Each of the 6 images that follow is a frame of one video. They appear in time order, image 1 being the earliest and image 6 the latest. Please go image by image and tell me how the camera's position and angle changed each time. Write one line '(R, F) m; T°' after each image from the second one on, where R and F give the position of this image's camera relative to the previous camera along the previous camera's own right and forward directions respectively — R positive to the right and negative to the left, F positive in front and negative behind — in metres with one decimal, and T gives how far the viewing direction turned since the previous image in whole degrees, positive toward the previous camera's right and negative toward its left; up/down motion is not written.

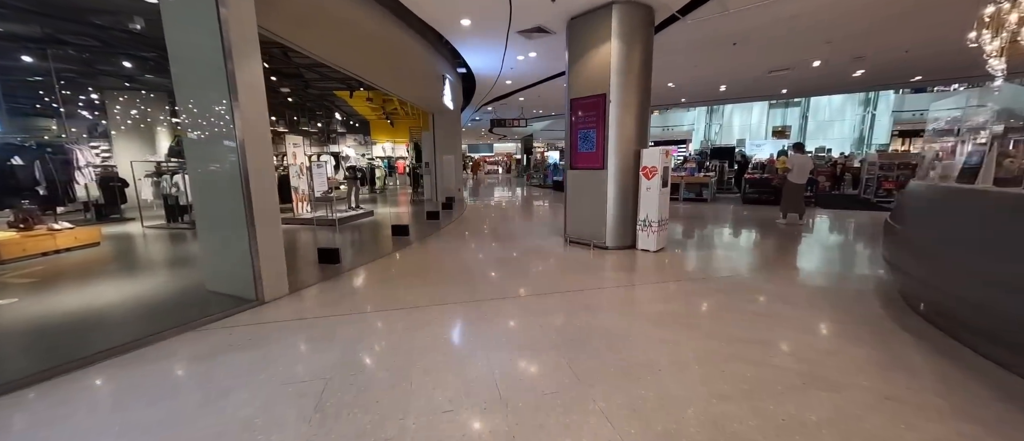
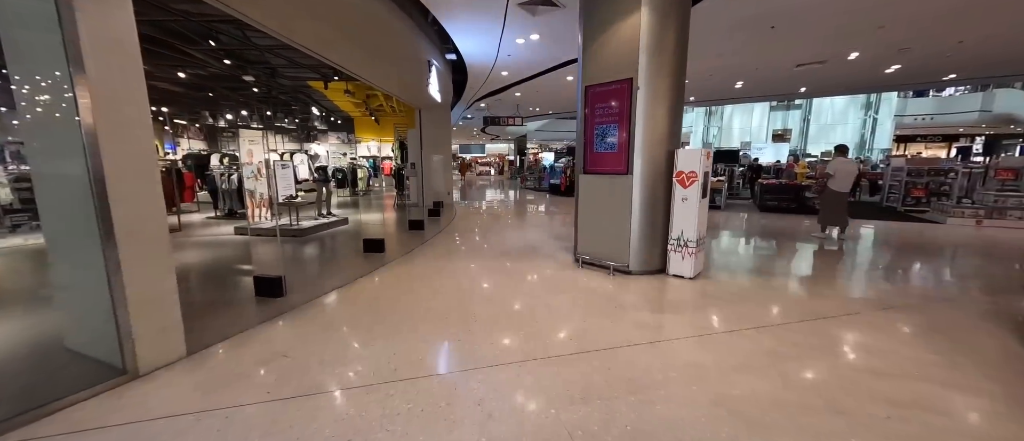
(-0.1, +0.9) m; +1°
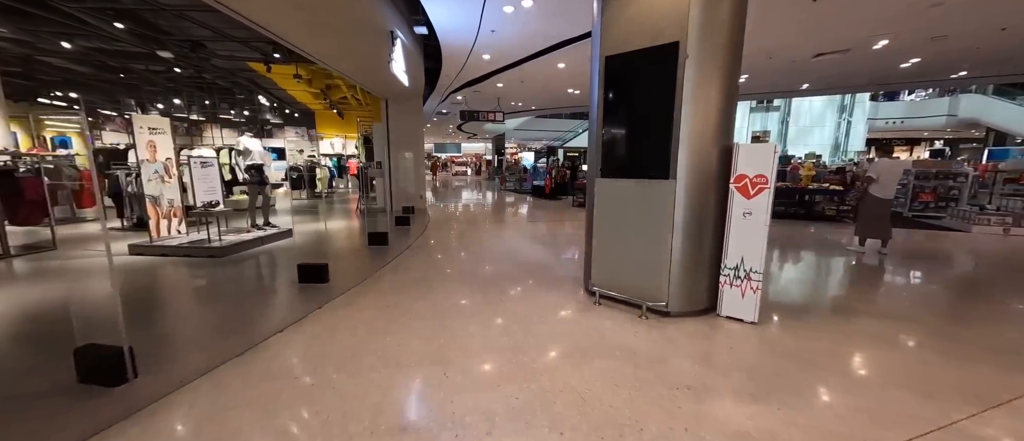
(-0.1, +1.0) m; +4°
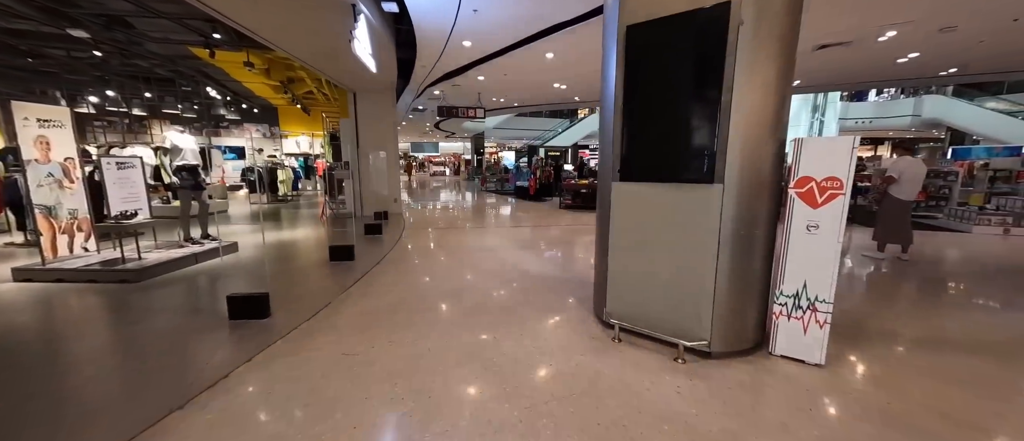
(-0.1, +0.6) m; +3°
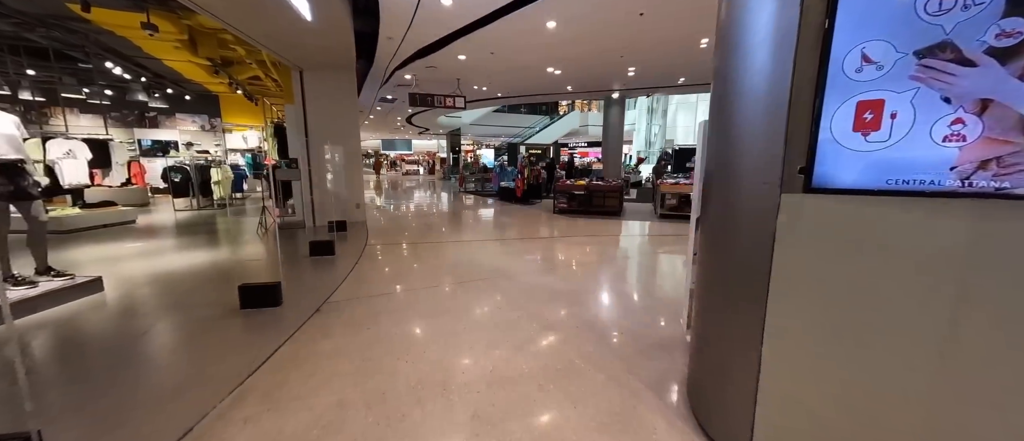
(-0.2, +1.2) m; +4°
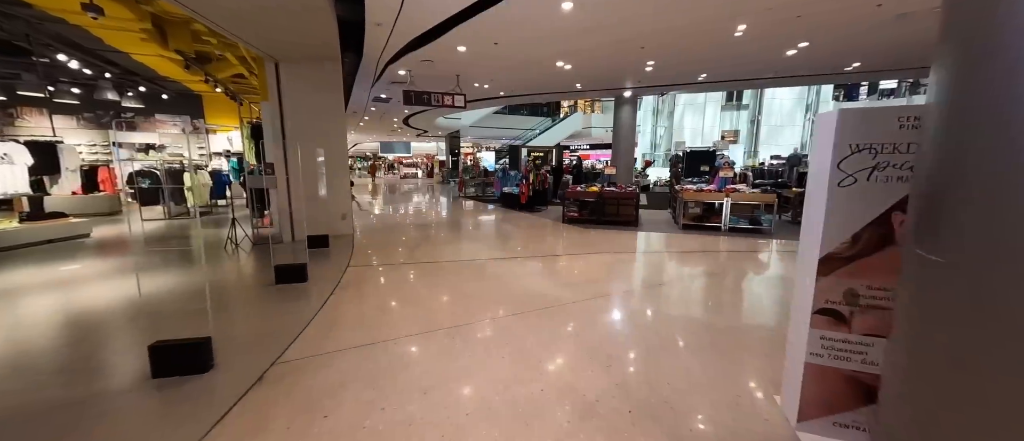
(-0.1, +0.7) m; 0°
